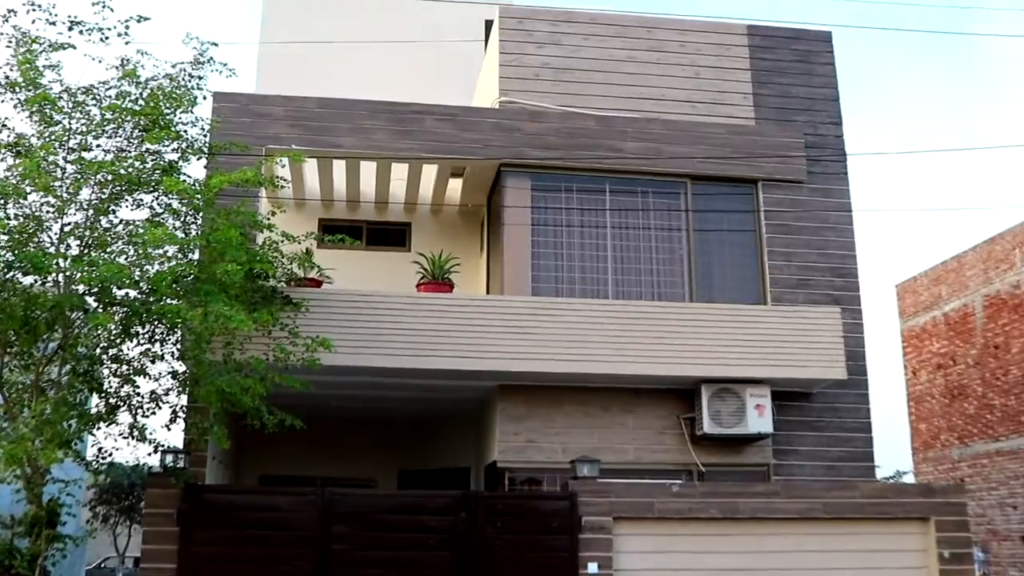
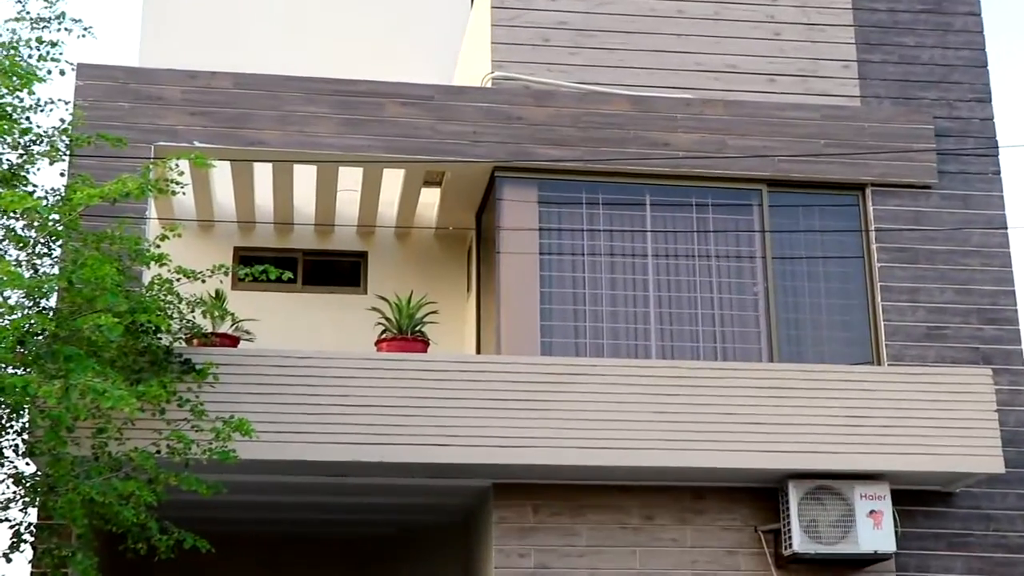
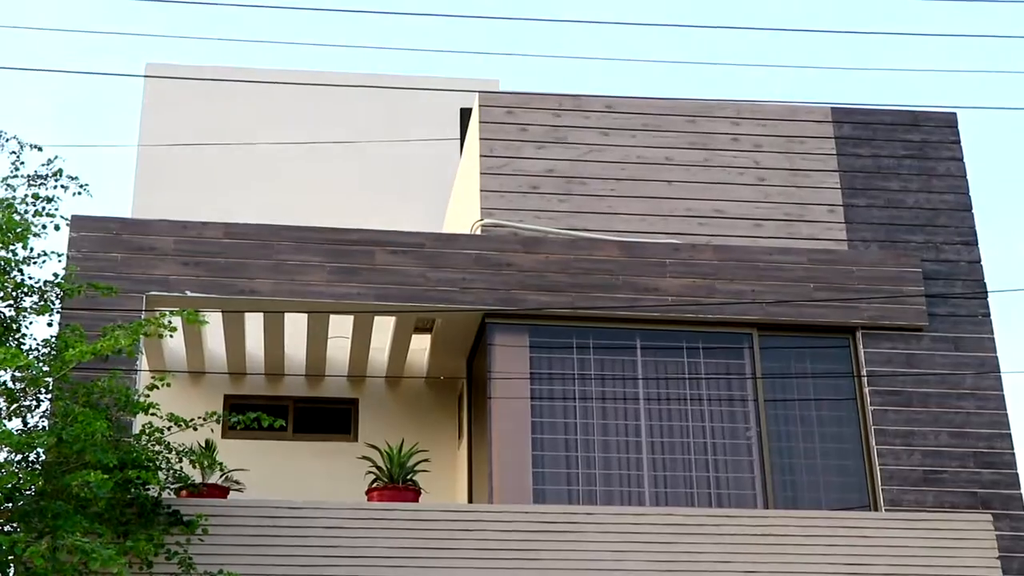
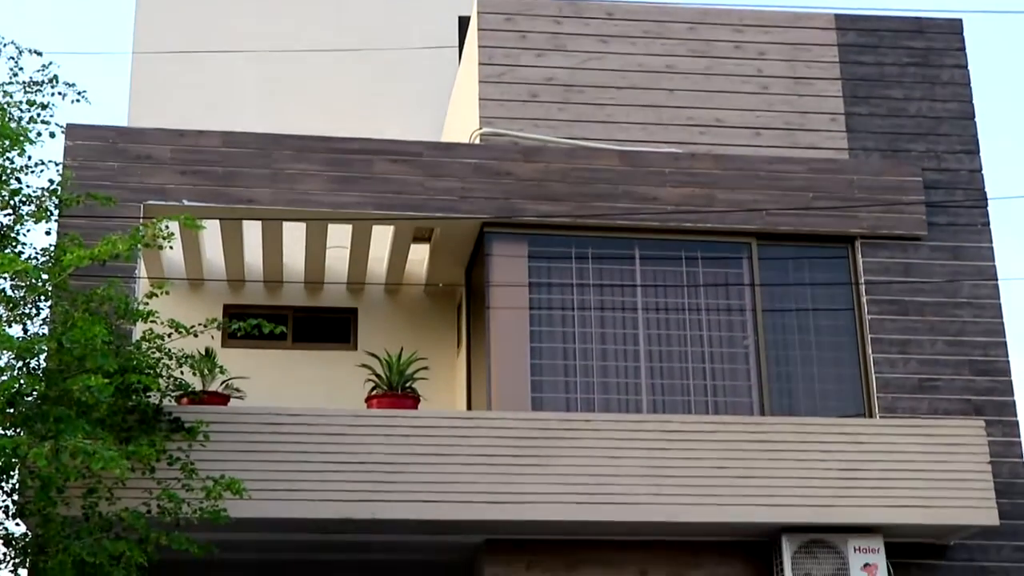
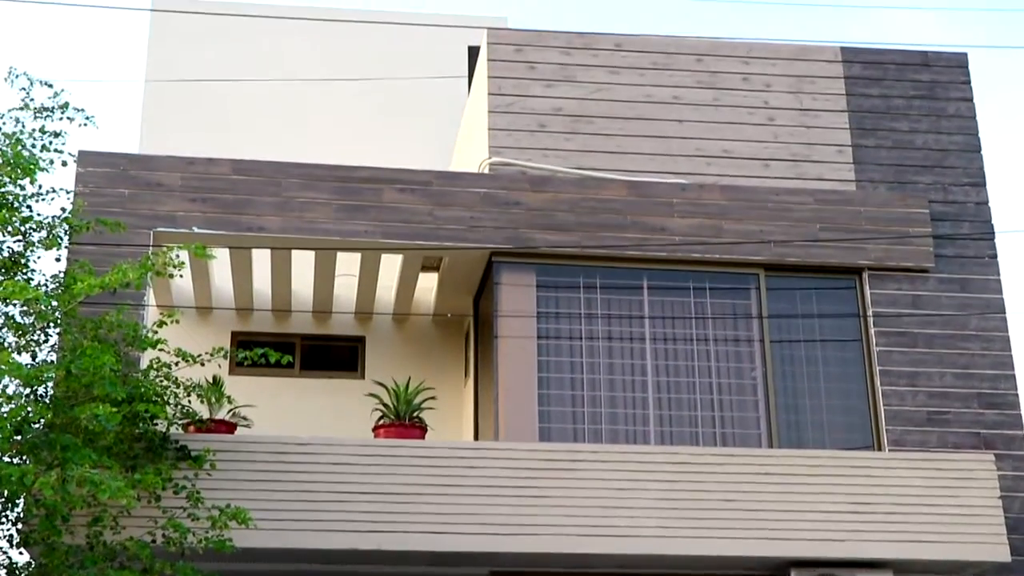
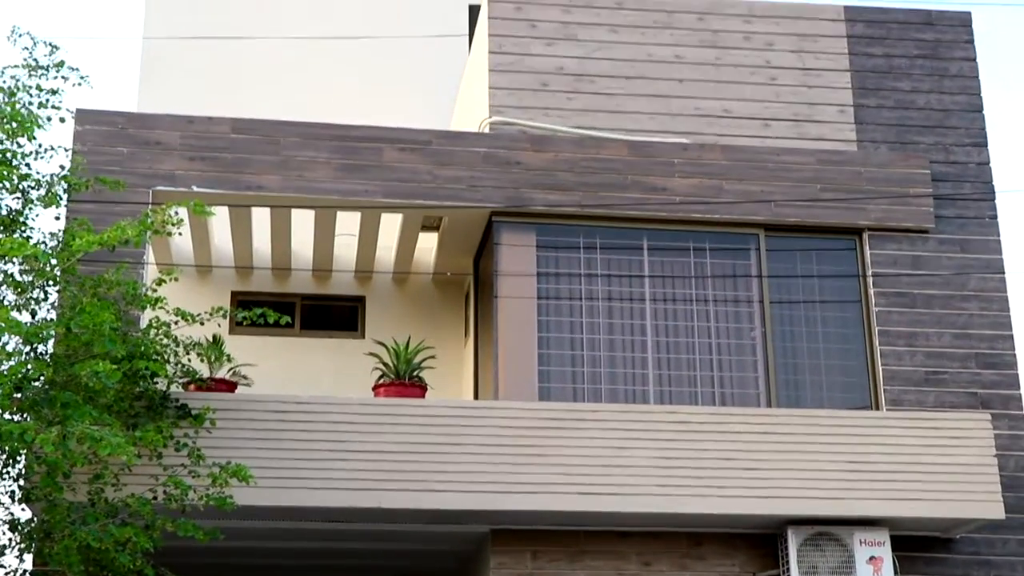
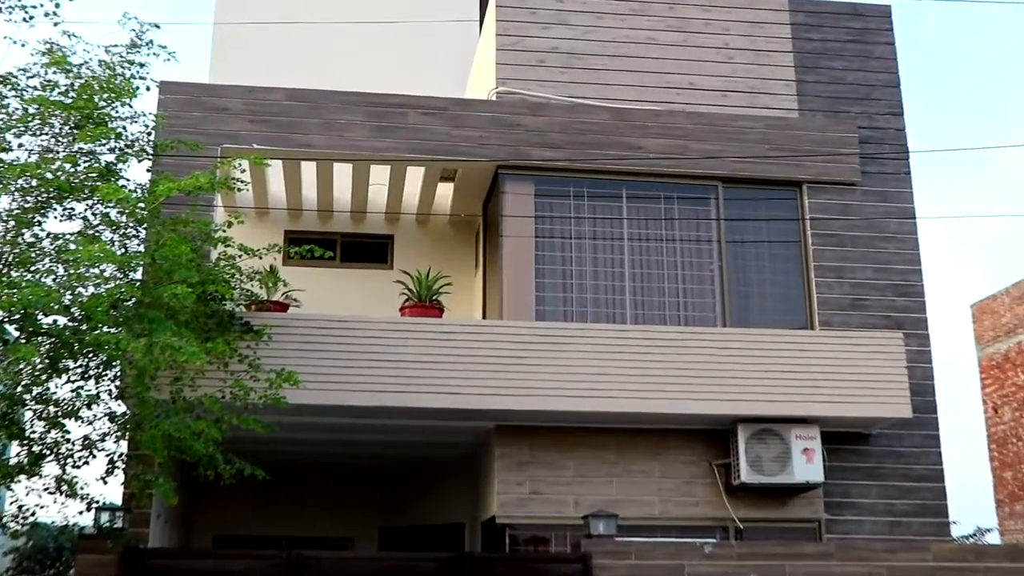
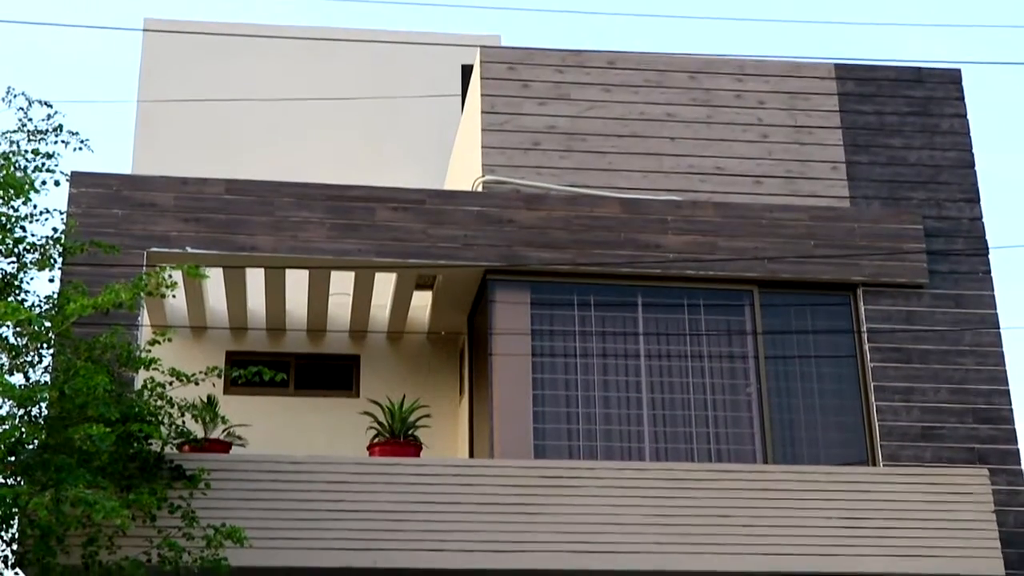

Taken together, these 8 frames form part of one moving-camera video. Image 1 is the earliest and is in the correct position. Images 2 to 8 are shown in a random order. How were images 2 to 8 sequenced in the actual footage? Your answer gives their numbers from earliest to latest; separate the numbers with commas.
7, 2, 6, 5, 3, 8, 4
